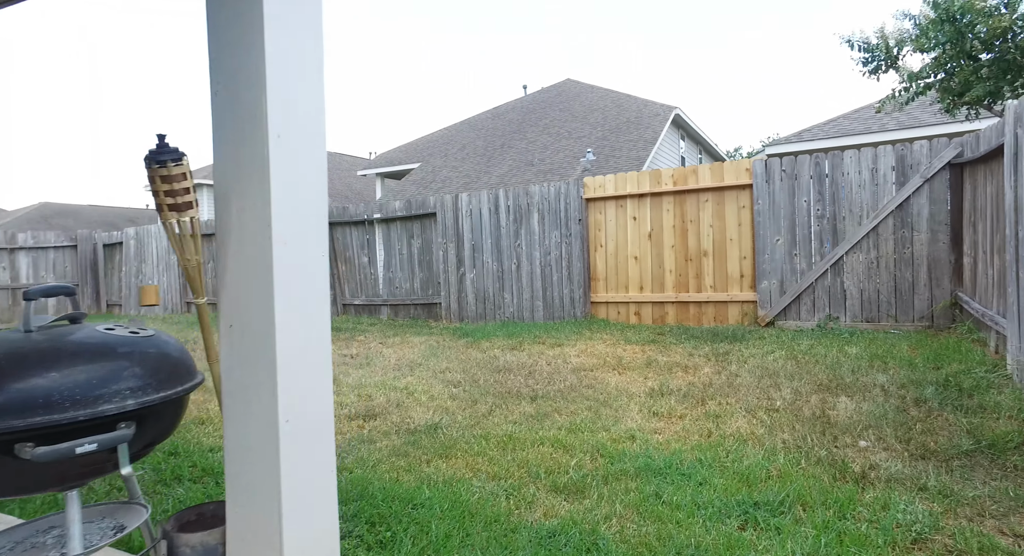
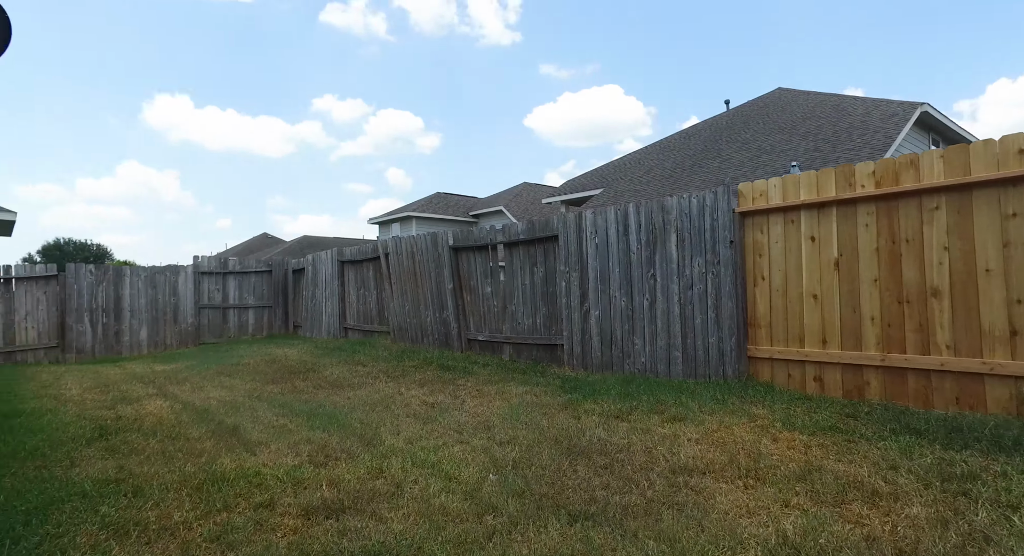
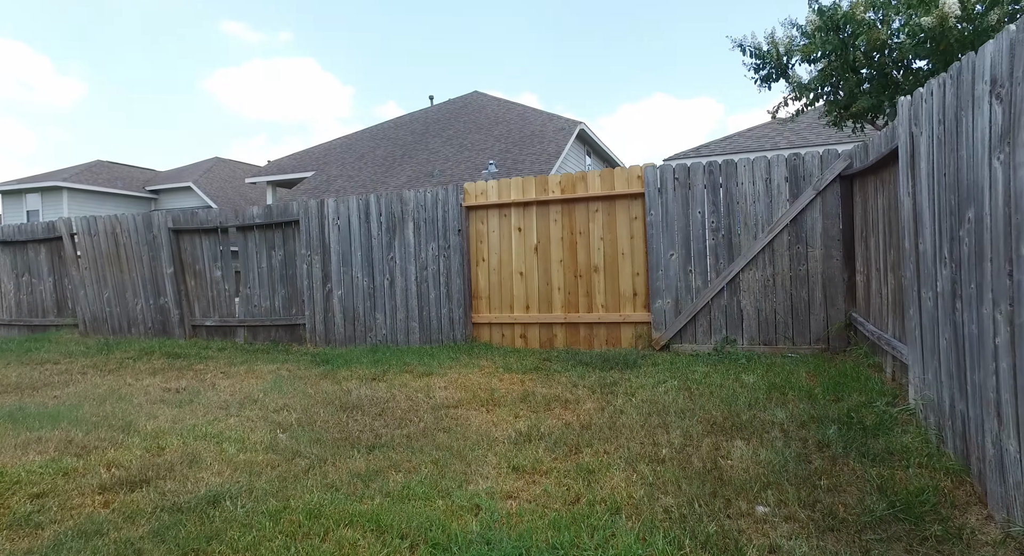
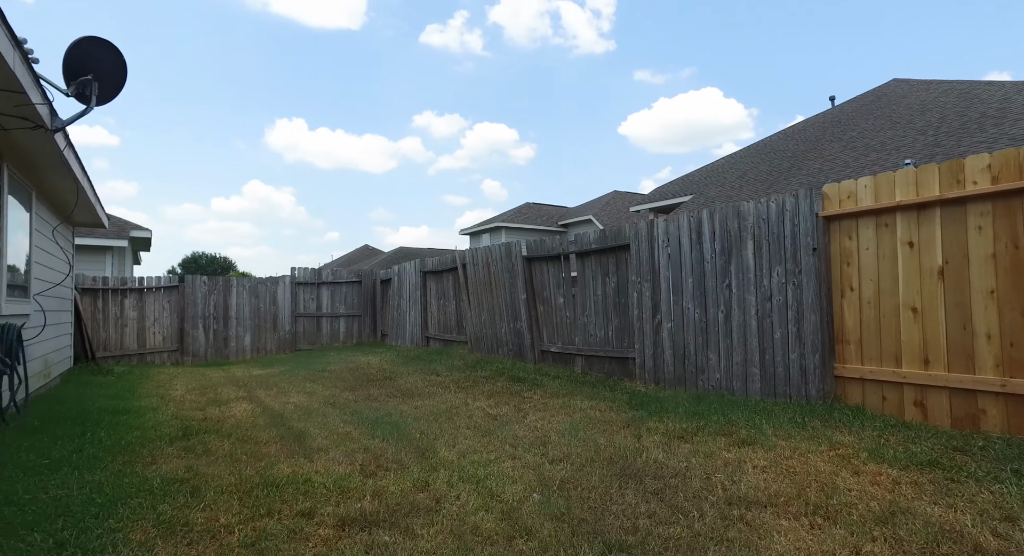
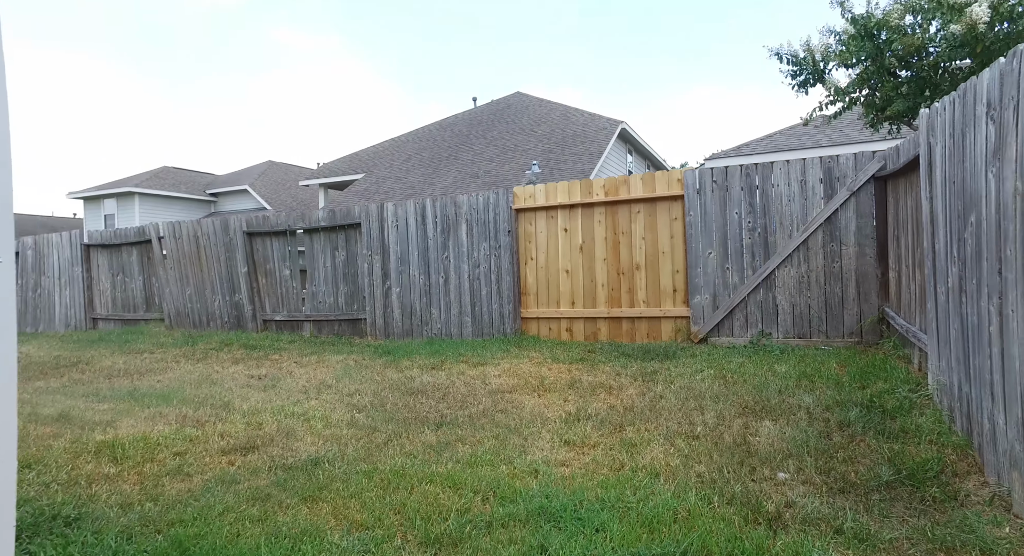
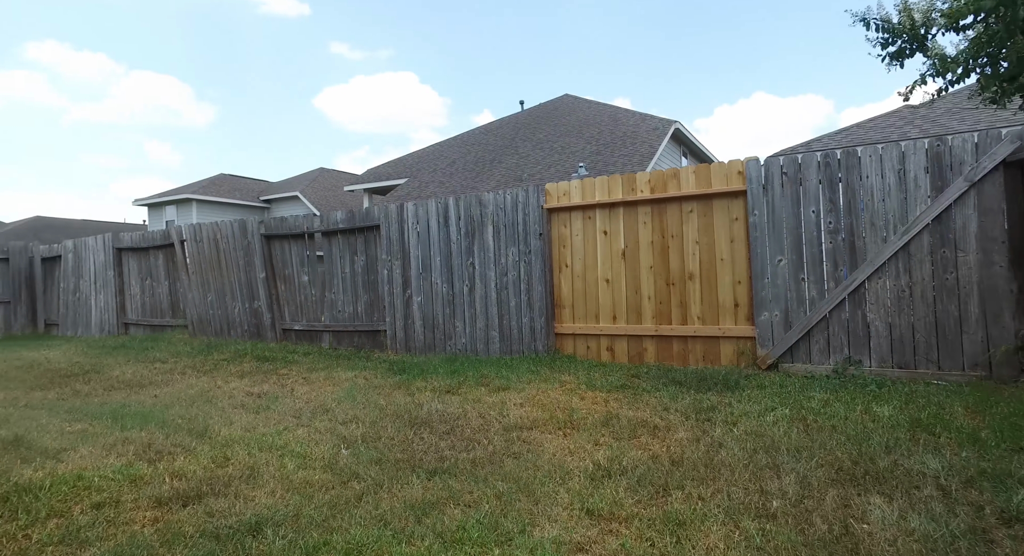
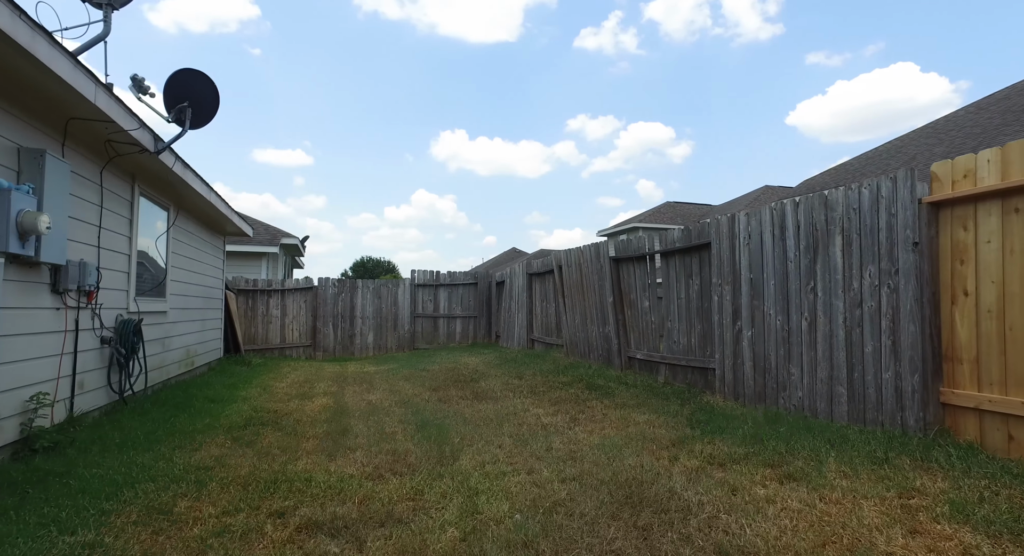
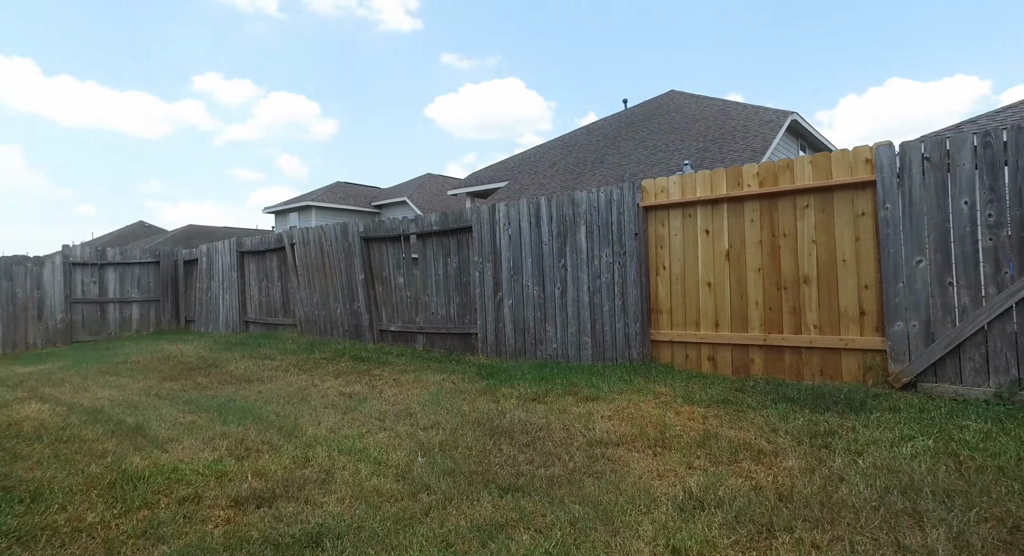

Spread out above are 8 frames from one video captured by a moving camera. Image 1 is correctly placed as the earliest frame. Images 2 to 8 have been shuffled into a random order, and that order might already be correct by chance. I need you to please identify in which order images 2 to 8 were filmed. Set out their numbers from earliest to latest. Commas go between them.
5, 3, 6, 8, 2, 4, 7
